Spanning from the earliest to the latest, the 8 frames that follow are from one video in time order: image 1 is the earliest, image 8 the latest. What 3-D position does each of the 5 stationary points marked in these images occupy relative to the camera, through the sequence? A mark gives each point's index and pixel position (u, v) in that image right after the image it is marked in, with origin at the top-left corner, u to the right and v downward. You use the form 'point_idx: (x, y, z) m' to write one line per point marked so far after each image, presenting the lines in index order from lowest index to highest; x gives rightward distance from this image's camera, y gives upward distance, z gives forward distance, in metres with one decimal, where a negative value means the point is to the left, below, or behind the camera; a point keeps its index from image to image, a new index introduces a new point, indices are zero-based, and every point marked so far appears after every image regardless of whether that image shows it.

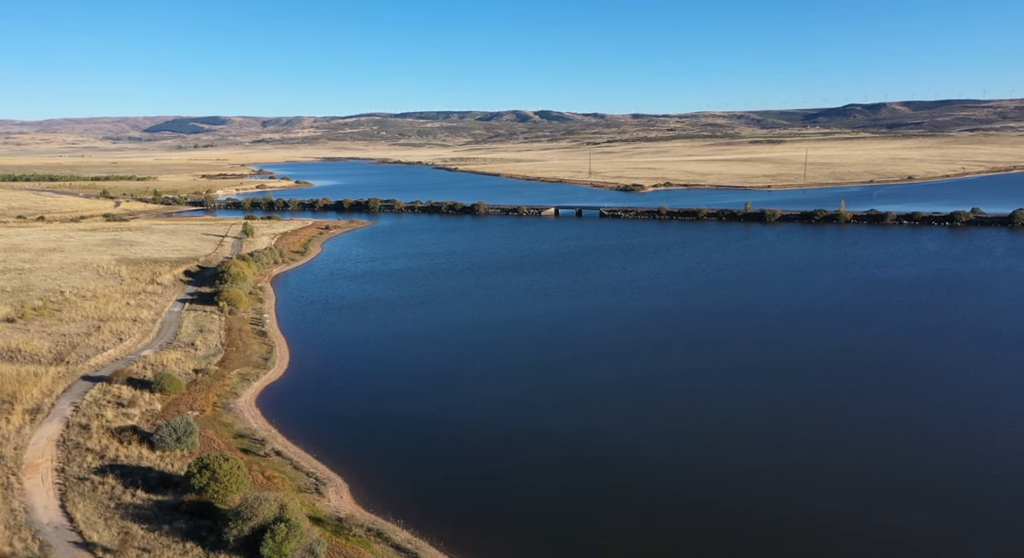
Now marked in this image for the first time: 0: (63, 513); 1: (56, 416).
0: (-8.5, -4.5, +14.4) m
1: (-11.6, -3.5, +19.3) m
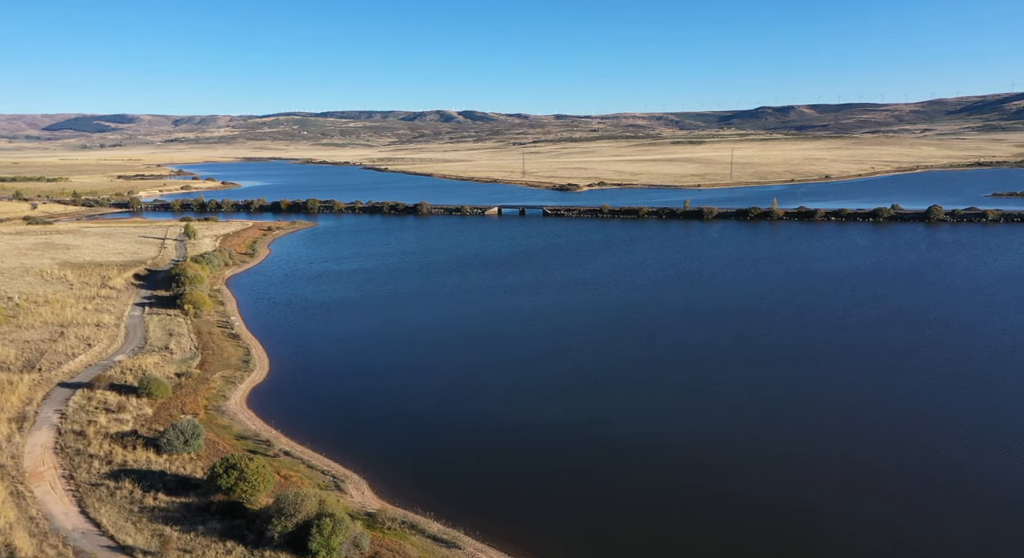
0: (-7.9, -4.5, +14.2) m
1: (-11.5, -3.6, +18.6) m
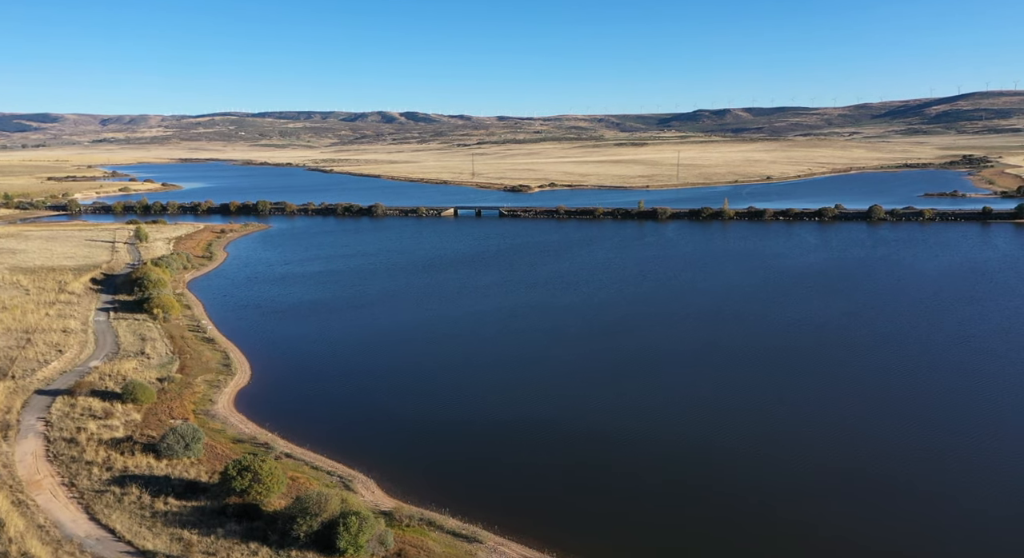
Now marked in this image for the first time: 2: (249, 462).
0: (-7.6, -4.5, +13.9) m
1: (-11.5, -3.7, +18.1) m
2: (-5.2, -3.6, +14.8) m
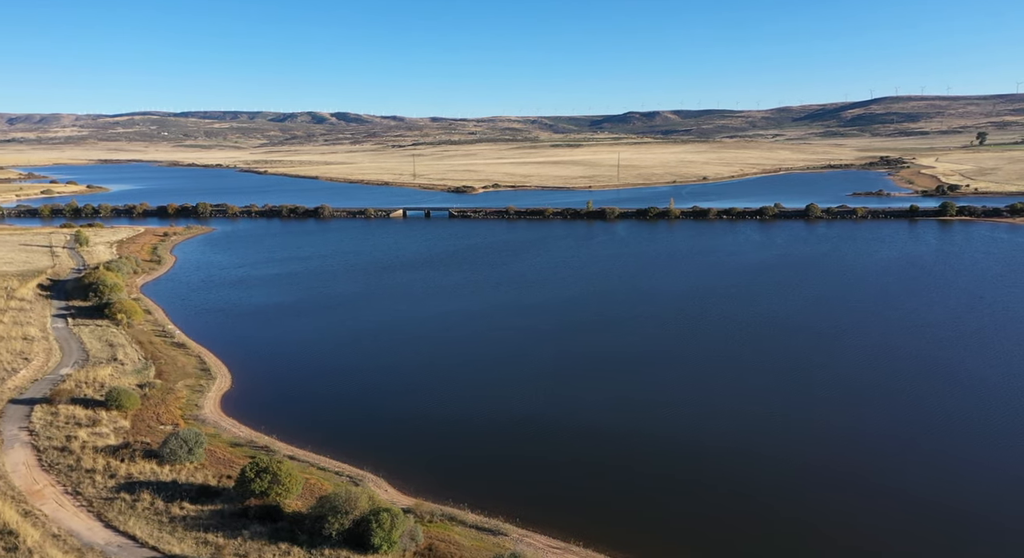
0: (-7.1, -4.6, +13.6) m
1: (-11.4, -3.8, +17.4) m
2: (-4.8, -3.6, +14.7) m
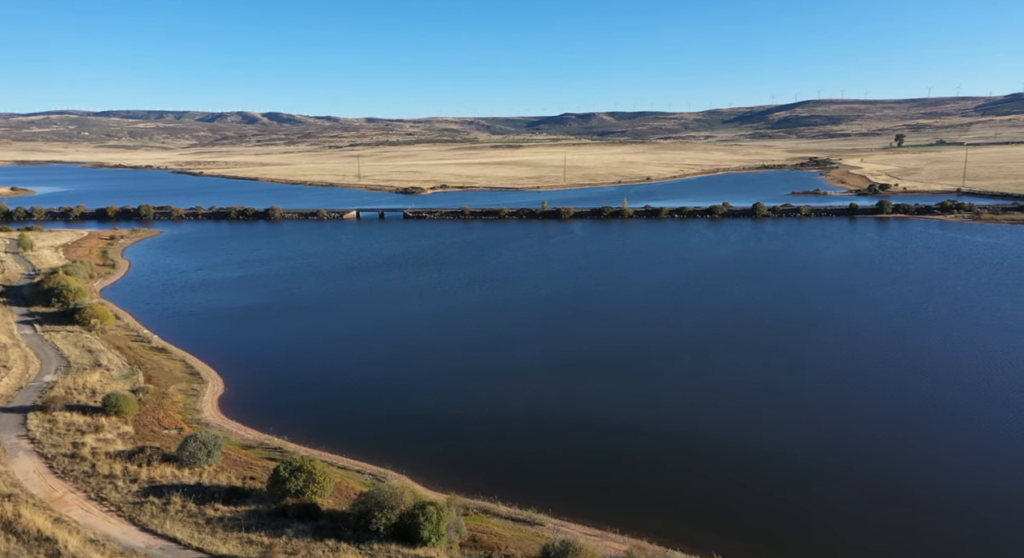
0: (-6.4, -4.6, +13.5) m
1: (-11.0, -3.9, +16.9) m
2: (-4.1, -3.6, +14.8) m
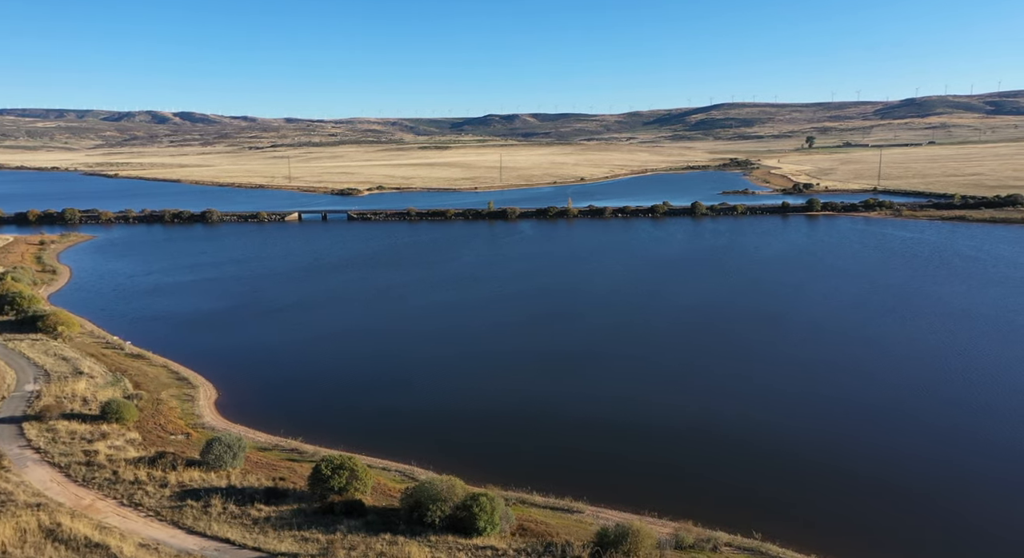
0: (-5.4, -4.6, +13.4) m
1: (-10.4, -3.9, +16.2) m
2: (-3.4, -3.6, +14.9) m
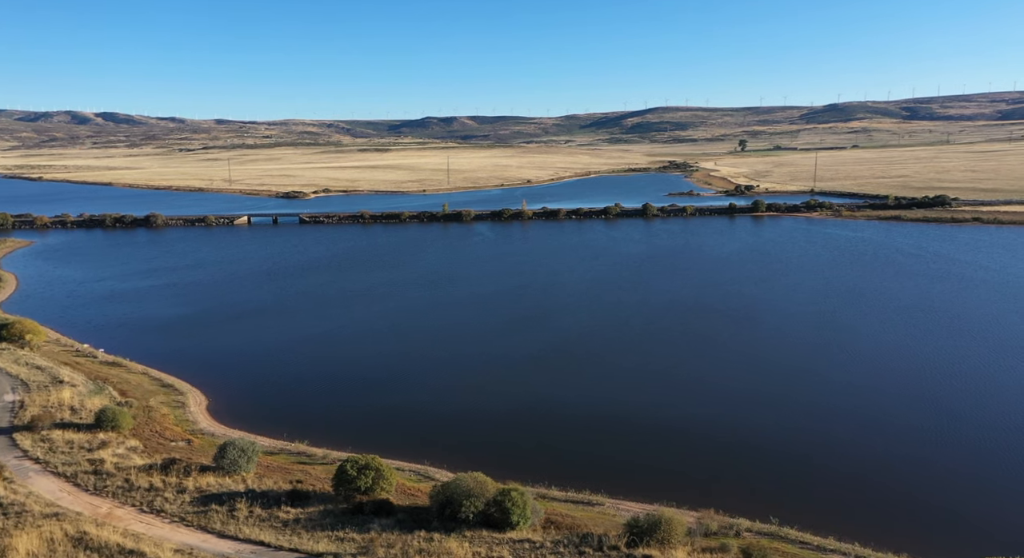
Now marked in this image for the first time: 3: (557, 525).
0: (-4.8, -4.6, +13.3) m
1: (-10.0, -4.1, +15.7) m
2: (-2.9, -3.6, +15.0) m
3: (+0.8, -4.6, +14.3) m
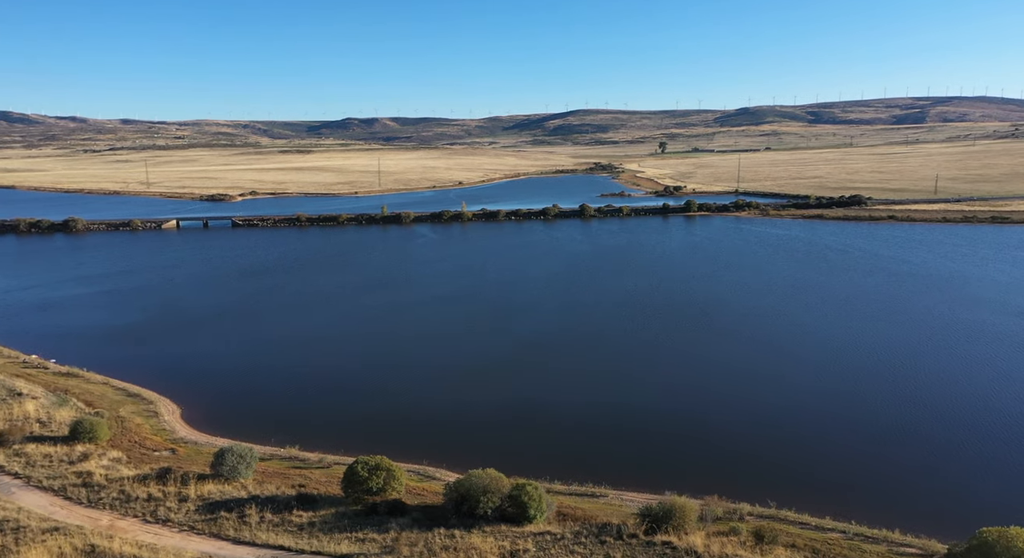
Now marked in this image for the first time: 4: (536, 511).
0: (-4.4, -4.6, +13.1) m
1: (-9.9, -4.2, +14.9) m
2: (-2.7, -3.6, +14.9) m
3: (+1.1, -4.6, +14.7) m
4: (+0.4, -4.3, +14.3) m
